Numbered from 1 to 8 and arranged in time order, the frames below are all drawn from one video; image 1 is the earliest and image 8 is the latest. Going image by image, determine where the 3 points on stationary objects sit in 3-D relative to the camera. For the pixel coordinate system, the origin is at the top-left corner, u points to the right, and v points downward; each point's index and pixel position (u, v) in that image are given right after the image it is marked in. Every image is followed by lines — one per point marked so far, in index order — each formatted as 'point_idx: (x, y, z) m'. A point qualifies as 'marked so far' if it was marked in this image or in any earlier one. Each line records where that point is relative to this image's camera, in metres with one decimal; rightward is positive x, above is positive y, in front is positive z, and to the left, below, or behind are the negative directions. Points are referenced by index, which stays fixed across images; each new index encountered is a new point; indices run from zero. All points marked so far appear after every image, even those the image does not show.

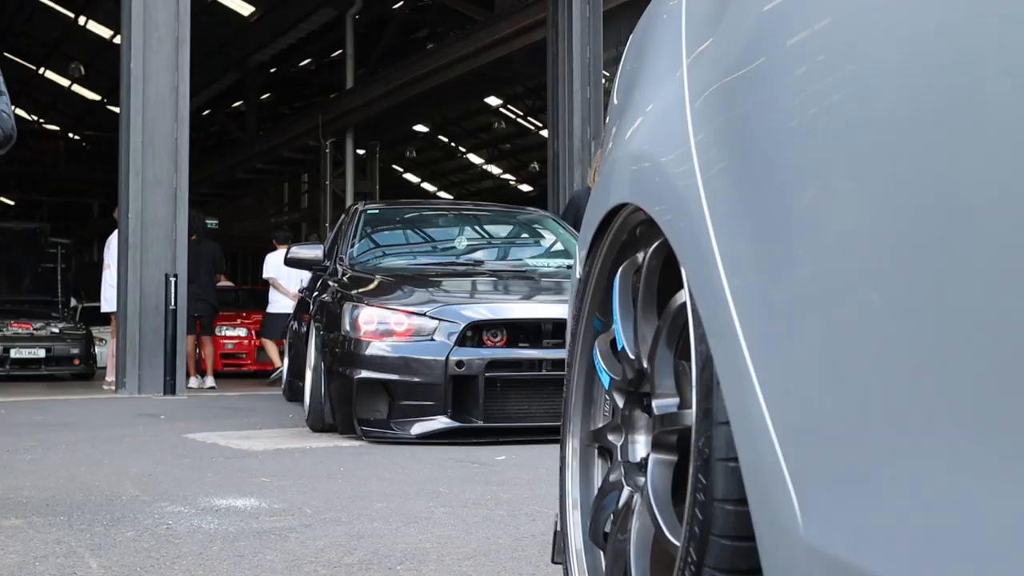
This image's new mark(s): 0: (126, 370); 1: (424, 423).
0: (-3.5, -0.7, +10.7) m
1: (-0.5, -0.7, +6.0) m
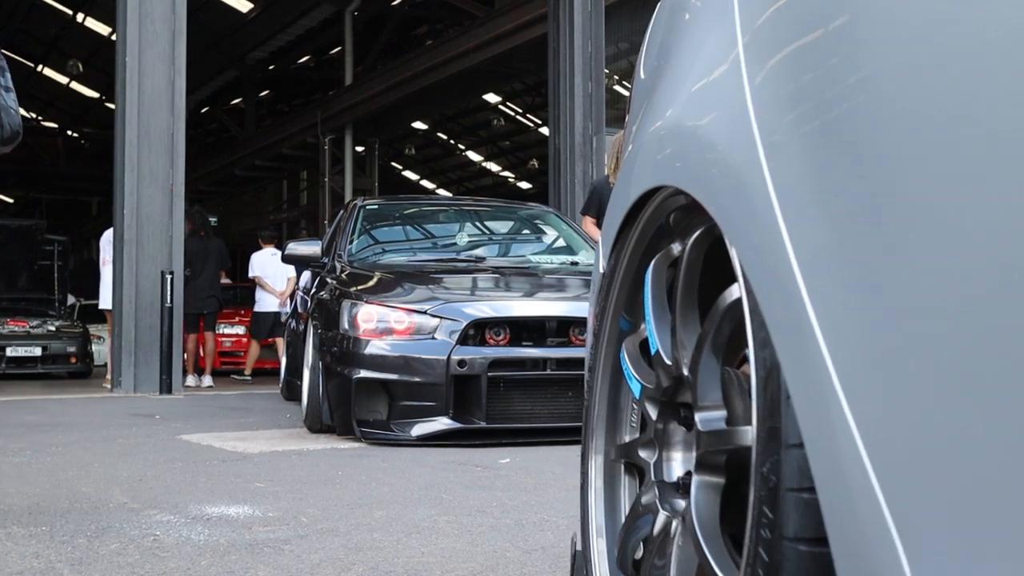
0: (-3.5, -0.7, +10.5) m
1: (-0.4, -0.7, +5.8) m
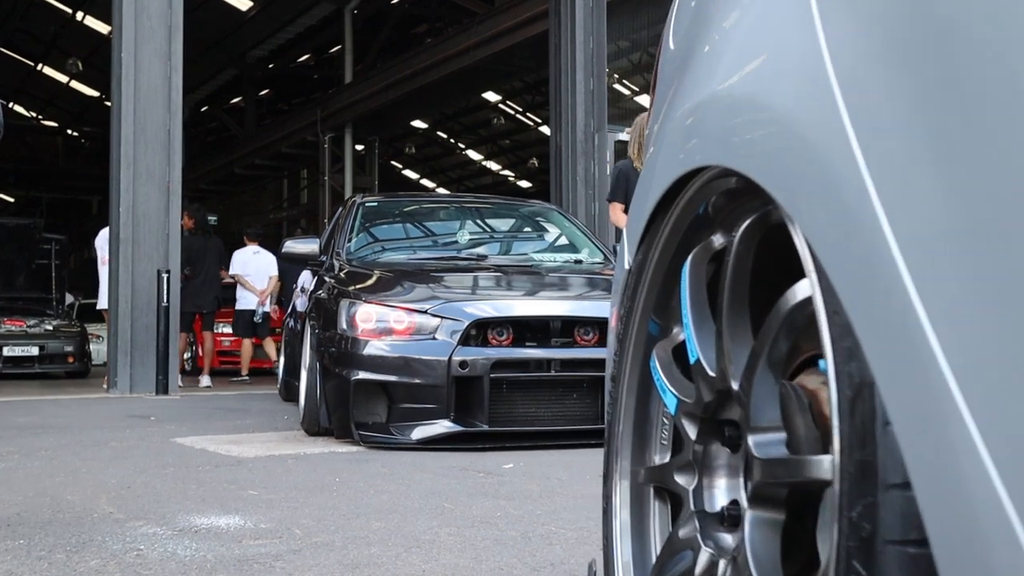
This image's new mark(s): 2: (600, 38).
0: (-3.5, -0.7, +10.3) m
1: (-0.4, -0.7, +5.7) m
2: (+1.0, +2.9, +13.3) m
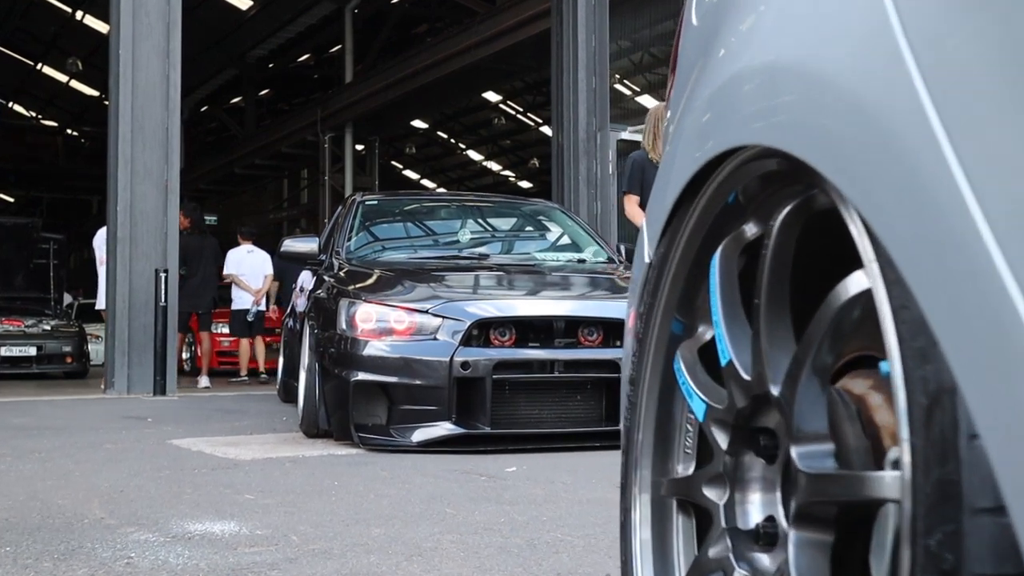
0: (-3.5, -0.7, +10.2) m
1: (-0.4, -0.7, +5.5) m
2: (+1.0, +2.9, +13.2) m
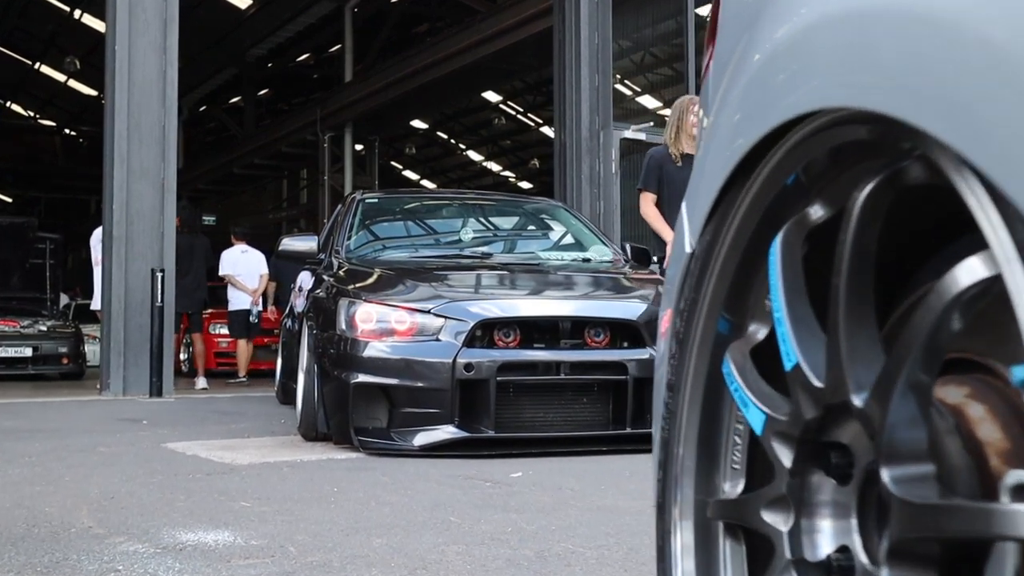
0: (-3.5, -0.7, +10.1) m
1: (-0.4, -0.7, +5.4) m
2: (+1.0, +2.9, +13.1) m
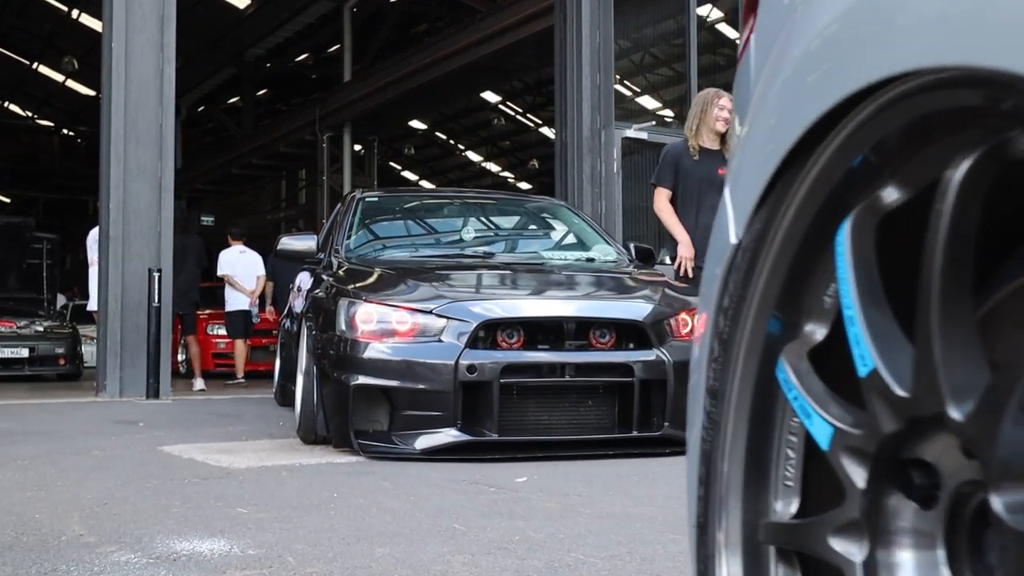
0: (-3.5, -0.7, +9.9) m
1: (-0.4, -0.7, +5.3) m
2: (+1.0, +2.8, +13.0) m
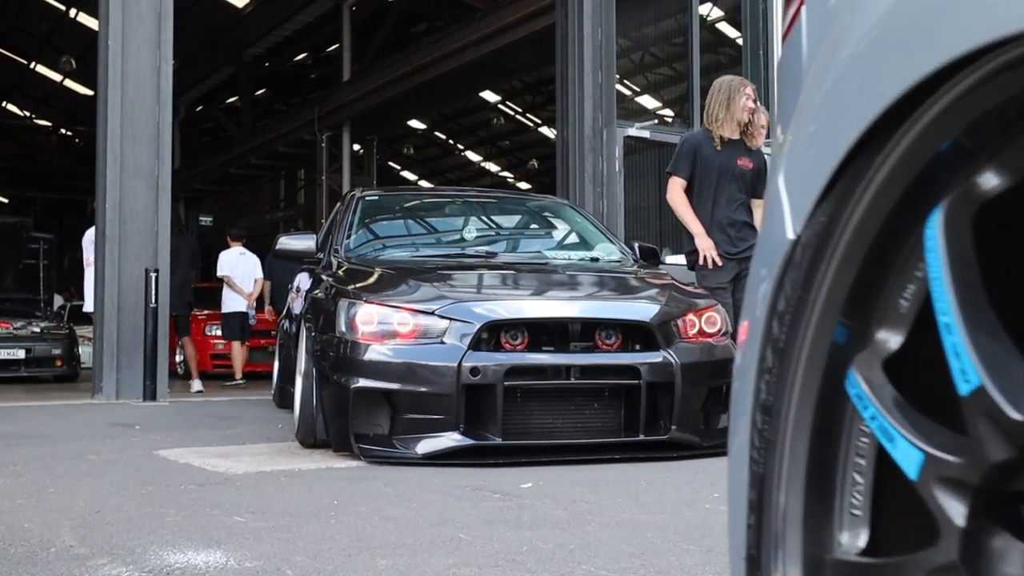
0: (-3.4, -0.7, +9.8) m
1: (-0.4, -0.7, +5.1) m
2: (+1.1, +2.8, +12.8) m
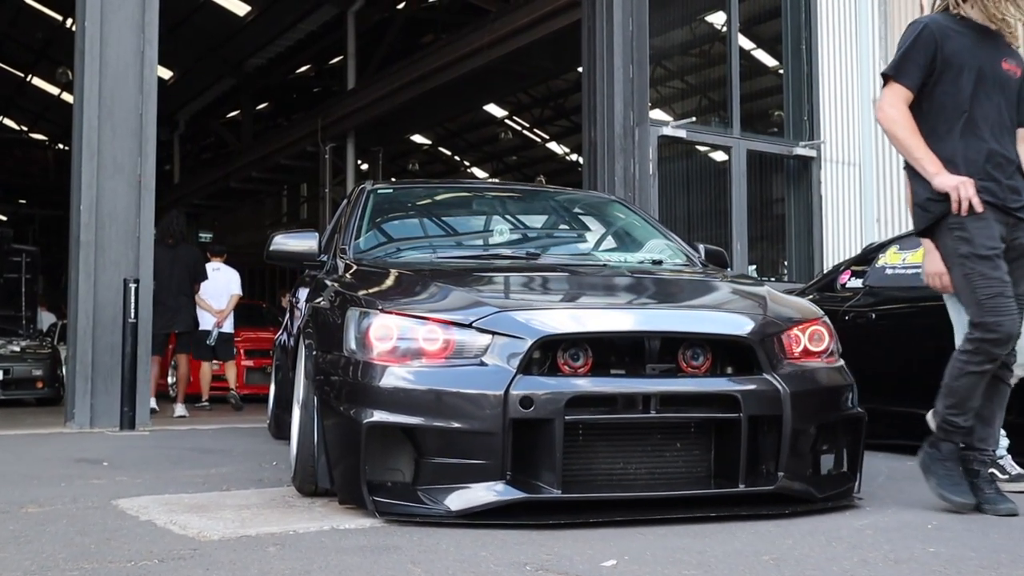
0: (-3.2, -0.8, +8.6) m
1: (-0.1, -0.7, +3.9) m
2: (+1.3, +2.7, +11.7) m
